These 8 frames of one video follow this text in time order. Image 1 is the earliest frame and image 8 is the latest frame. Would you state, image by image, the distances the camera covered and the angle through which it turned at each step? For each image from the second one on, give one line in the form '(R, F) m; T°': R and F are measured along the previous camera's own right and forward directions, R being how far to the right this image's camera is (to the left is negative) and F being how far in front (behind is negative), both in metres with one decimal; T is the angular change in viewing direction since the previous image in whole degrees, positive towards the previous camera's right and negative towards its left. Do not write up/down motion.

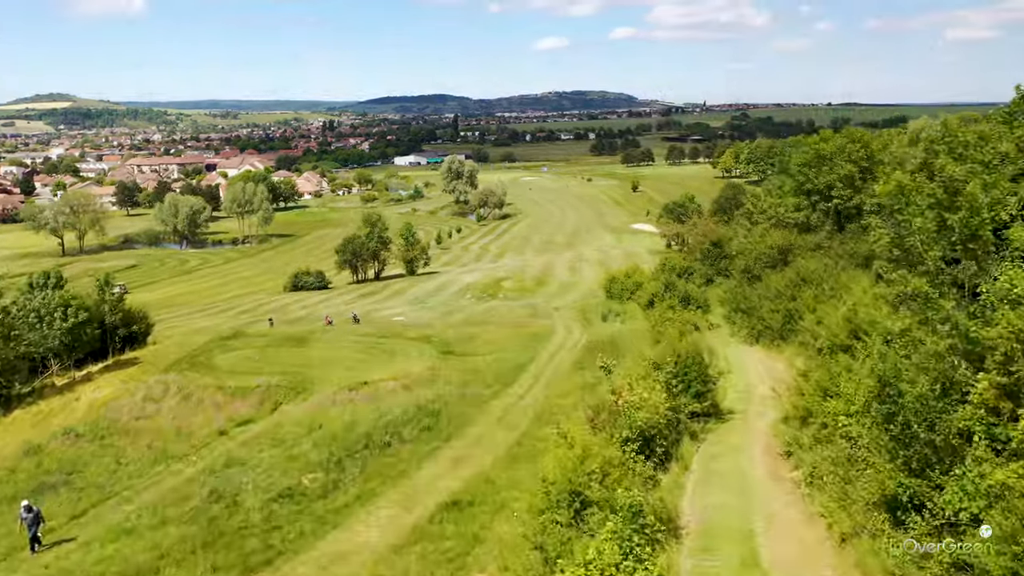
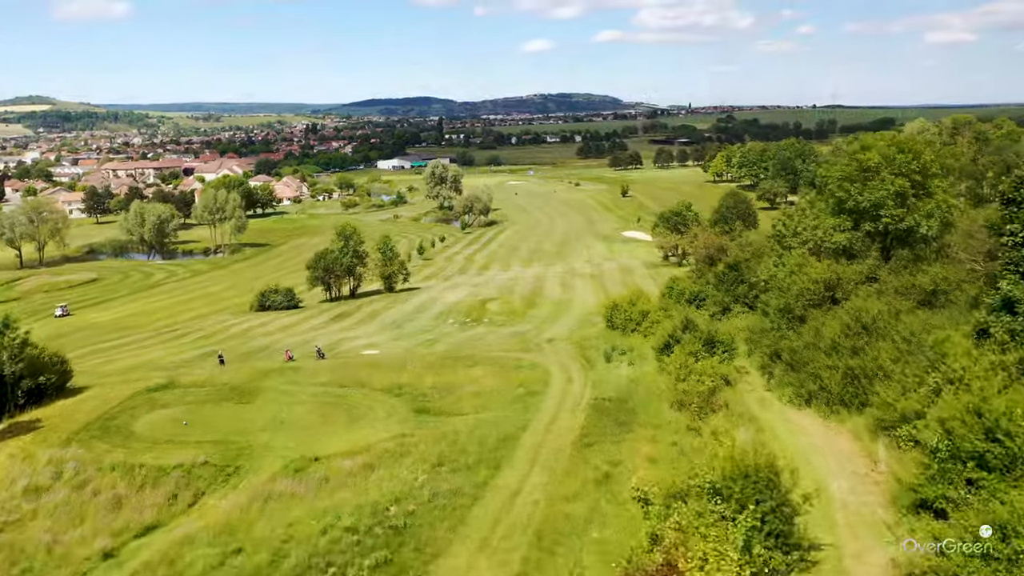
(0.0, +5.1) m; +1°
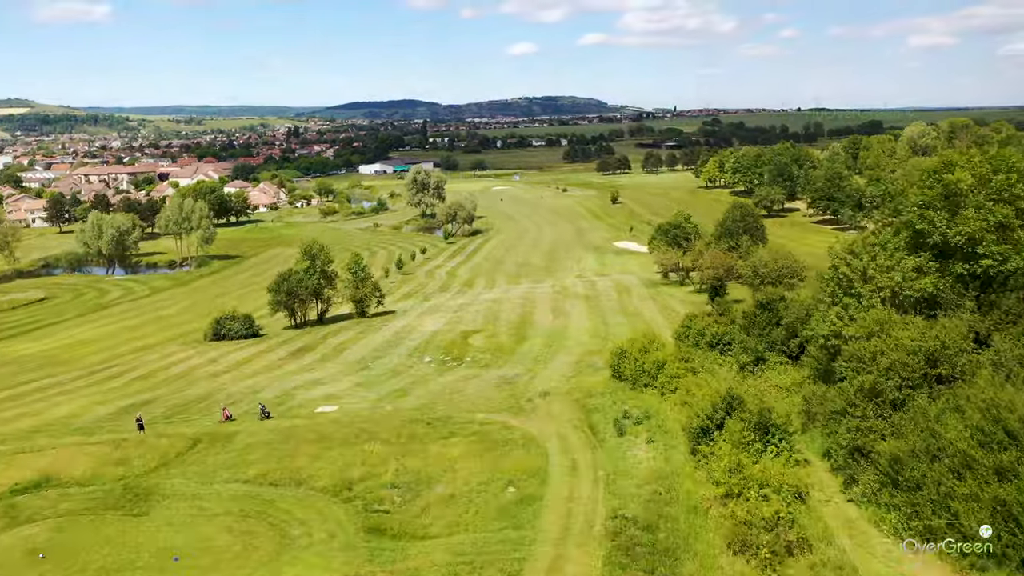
(0.0, +6.3) m; +1°
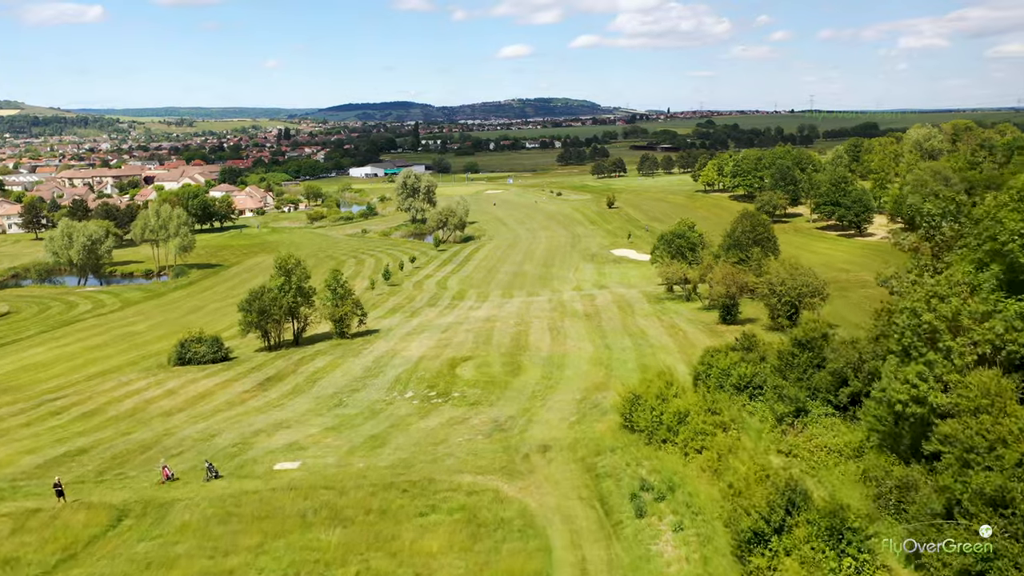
(0.0, +4.5) m; 0°
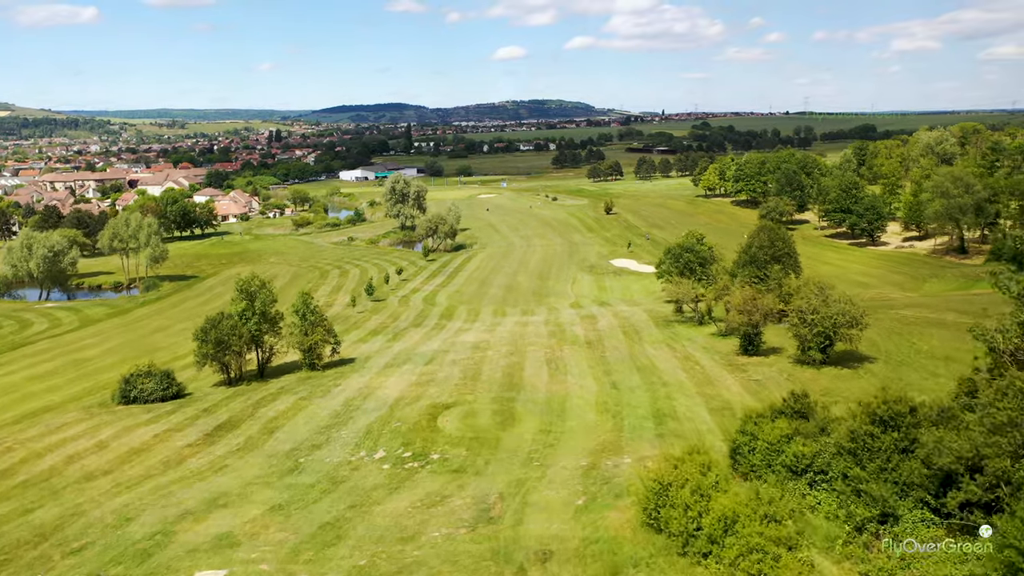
(+0.1, +5.9) m; 0°
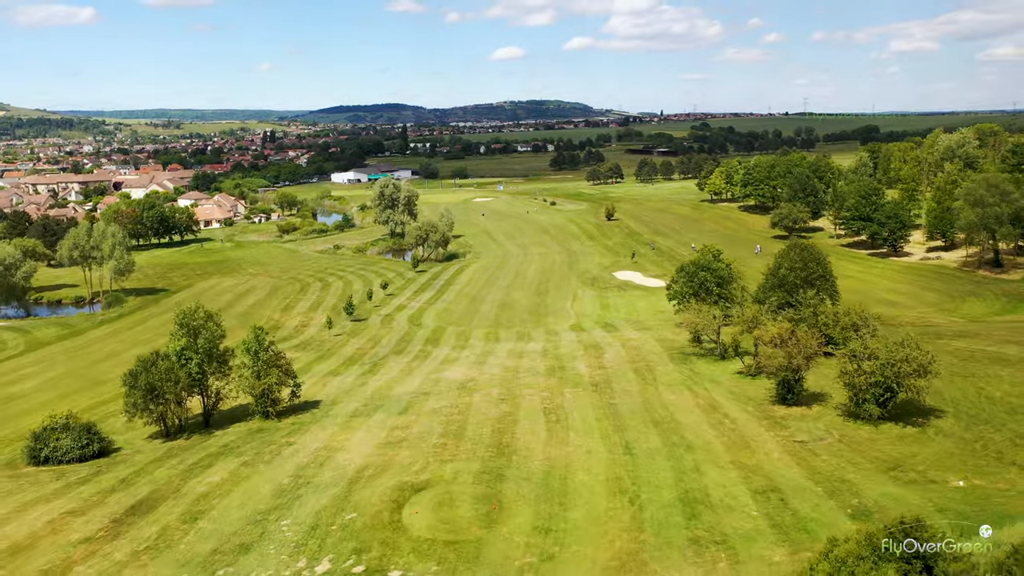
(+0.3, +7.2) m; 0°
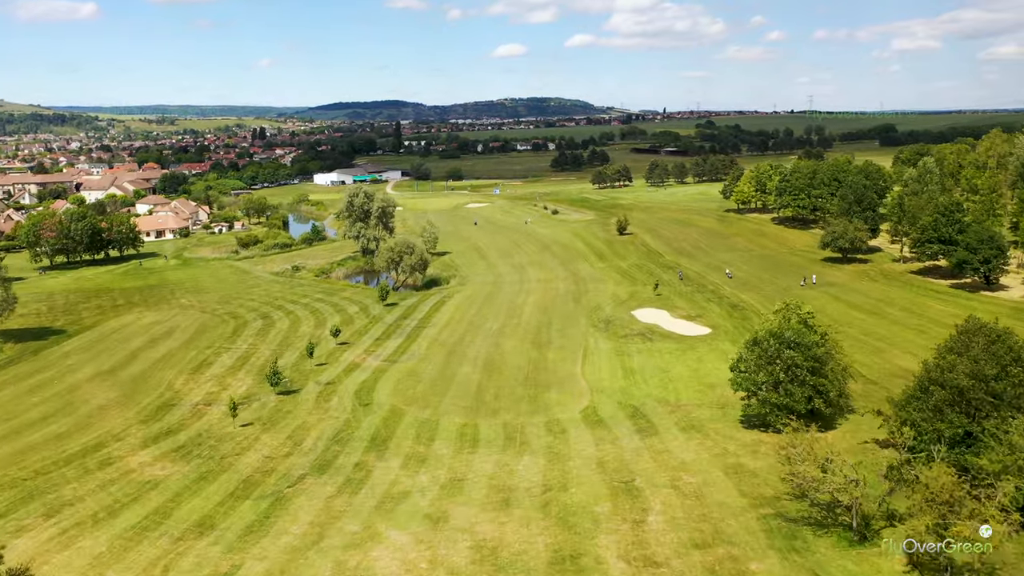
(+0.7, +19.8) m; 0°
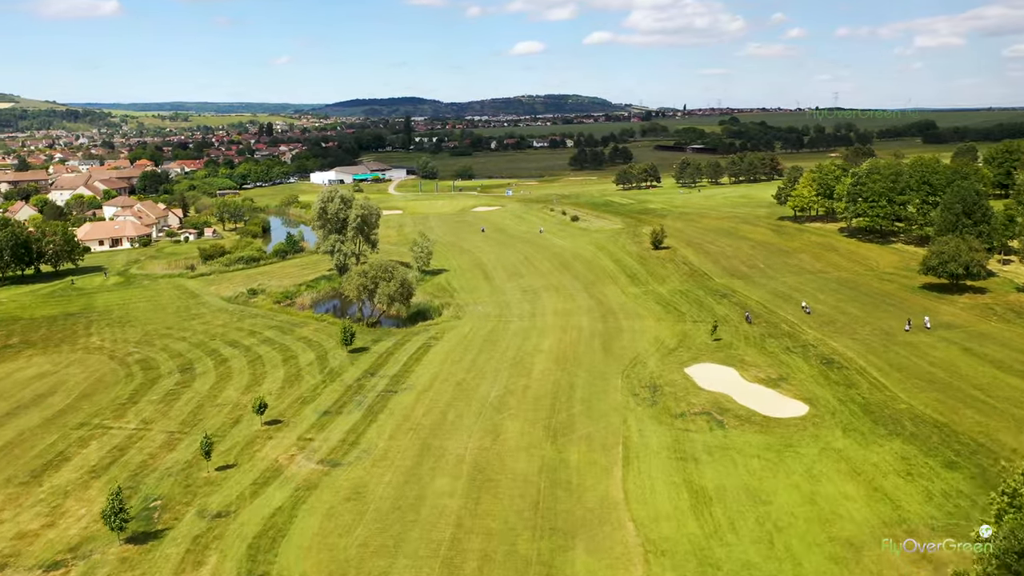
(+0.6, +20.2) m; -1°
